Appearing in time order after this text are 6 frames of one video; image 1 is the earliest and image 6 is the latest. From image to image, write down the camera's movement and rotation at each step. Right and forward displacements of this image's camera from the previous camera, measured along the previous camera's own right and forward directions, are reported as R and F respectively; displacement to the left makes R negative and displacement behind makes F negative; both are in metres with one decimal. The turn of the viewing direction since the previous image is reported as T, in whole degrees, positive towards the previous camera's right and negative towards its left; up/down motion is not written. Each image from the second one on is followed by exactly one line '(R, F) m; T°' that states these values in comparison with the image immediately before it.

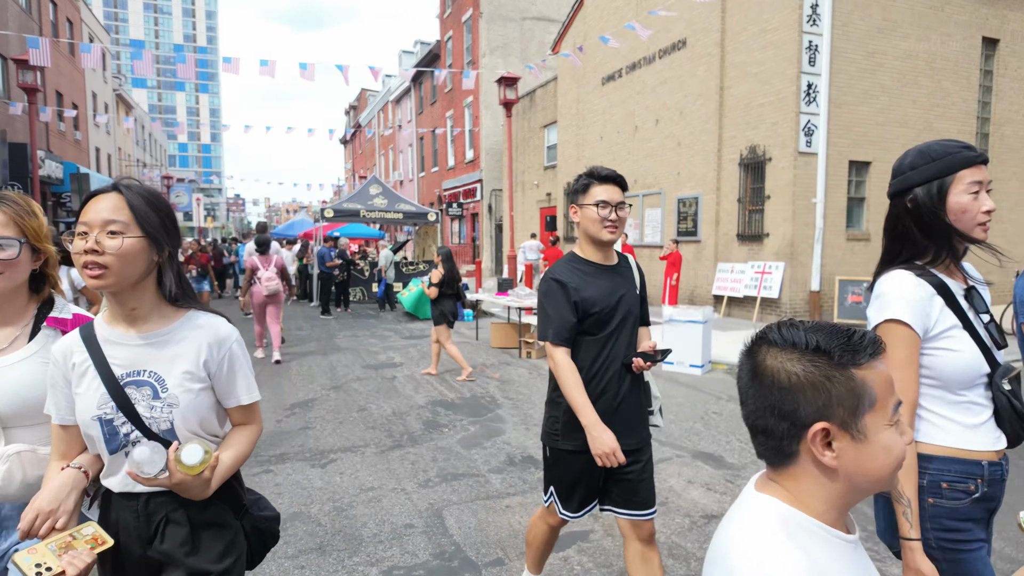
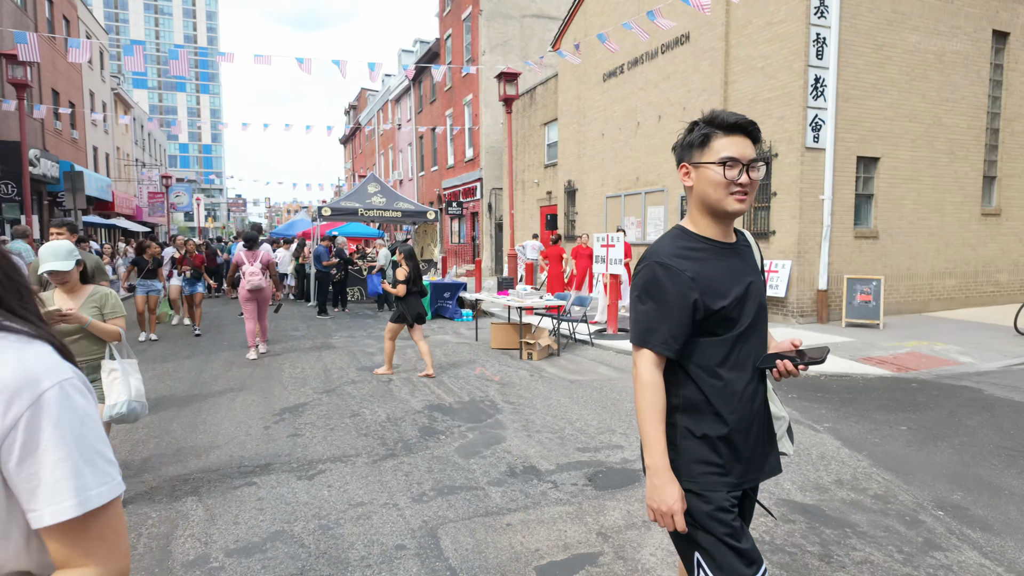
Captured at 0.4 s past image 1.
(0.0, +0.3) m; 0°
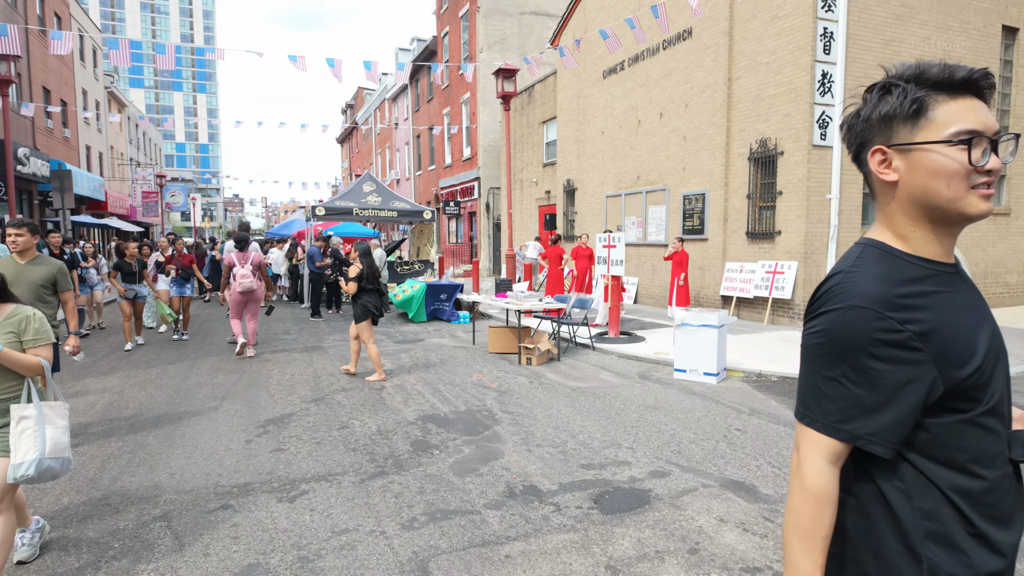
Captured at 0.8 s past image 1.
(0.0, +0.3) m; 0°
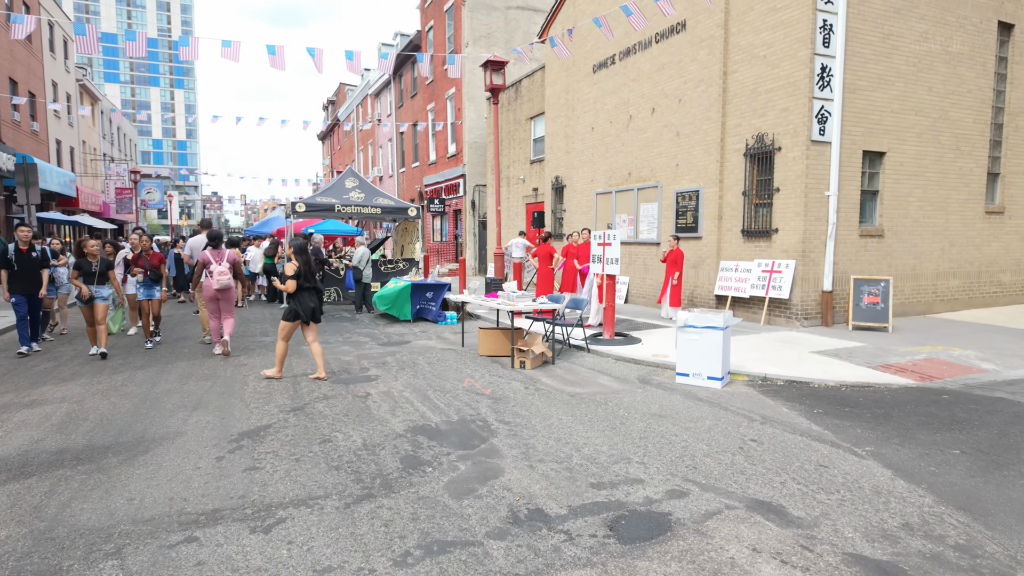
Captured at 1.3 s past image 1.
(-0.1, +0.4) m; +2°
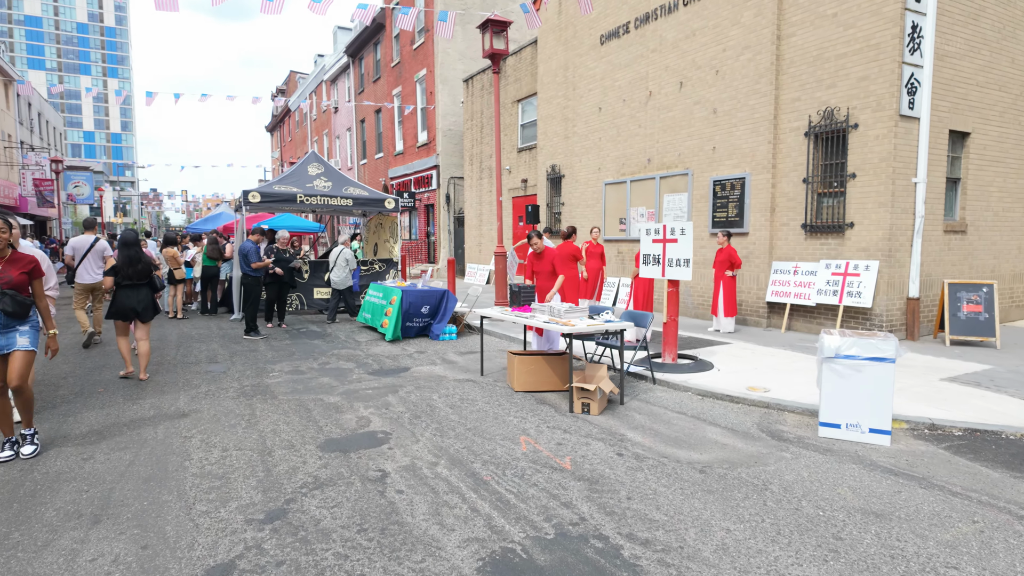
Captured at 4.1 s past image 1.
(-1.0, +2.3) m; +4°
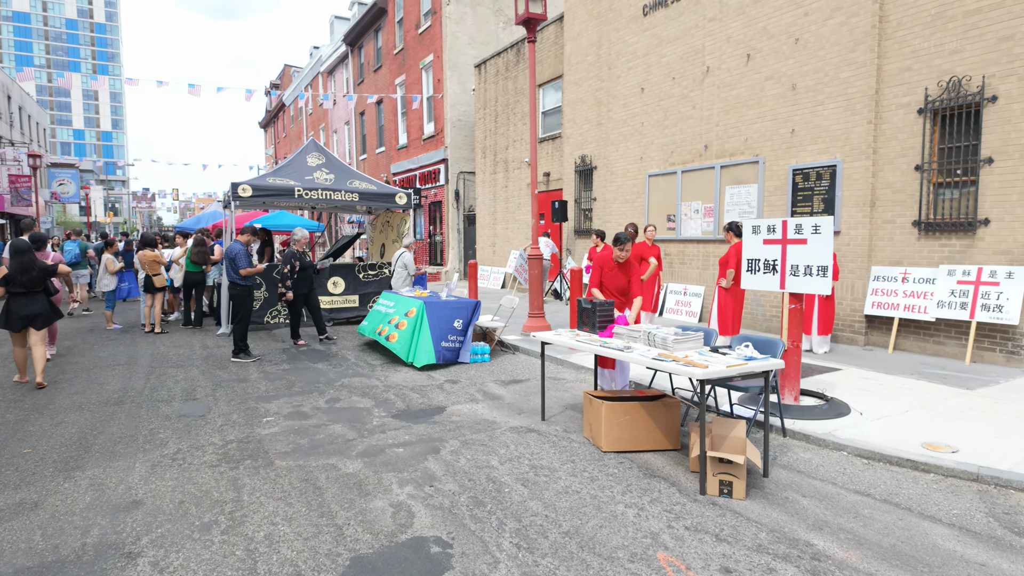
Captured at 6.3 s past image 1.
(-0.7, +1.8) m; 0°
